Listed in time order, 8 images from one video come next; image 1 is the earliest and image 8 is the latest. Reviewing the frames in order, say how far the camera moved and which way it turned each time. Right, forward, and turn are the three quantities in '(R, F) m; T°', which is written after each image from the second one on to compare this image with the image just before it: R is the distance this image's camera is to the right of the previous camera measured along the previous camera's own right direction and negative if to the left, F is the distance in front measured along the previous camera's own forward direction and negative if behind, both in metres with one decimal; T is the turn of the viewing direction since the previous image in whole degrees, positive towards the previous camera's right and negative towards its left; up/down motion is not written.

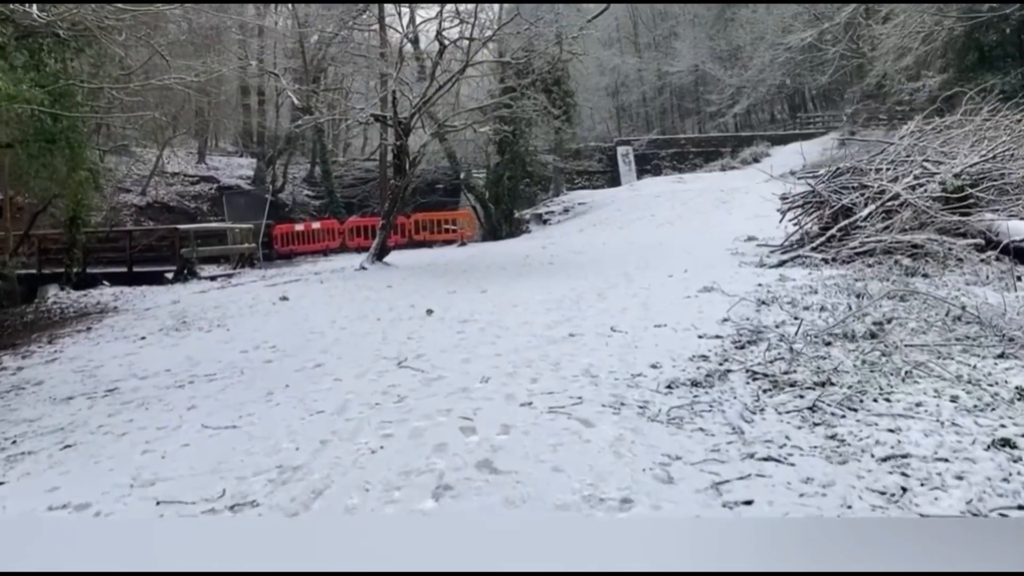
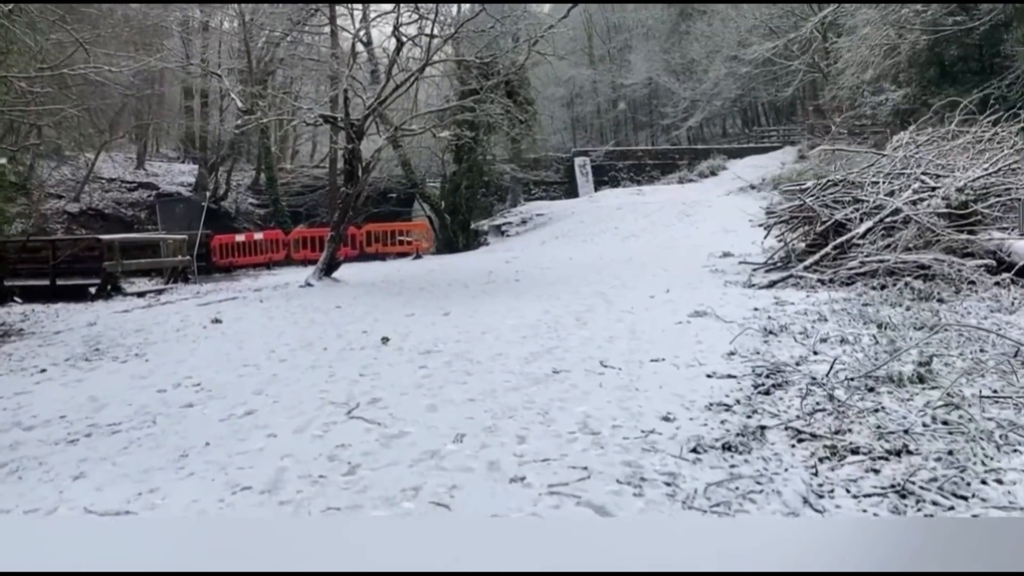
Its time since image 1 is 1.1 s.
(-0.1, +0.4) m; +3°
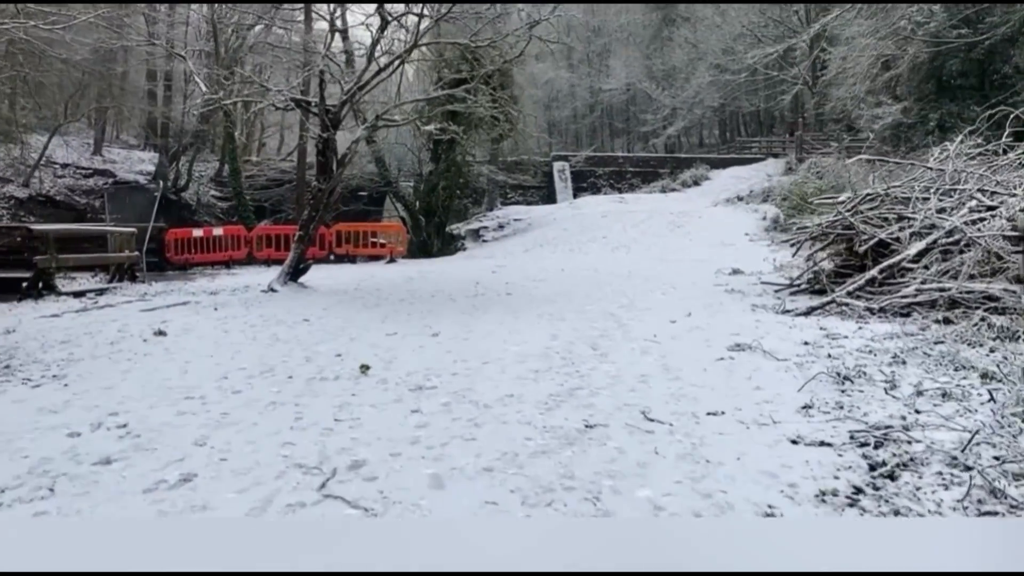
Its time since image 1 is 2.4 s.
(-0.1, +0.5) m; +2°
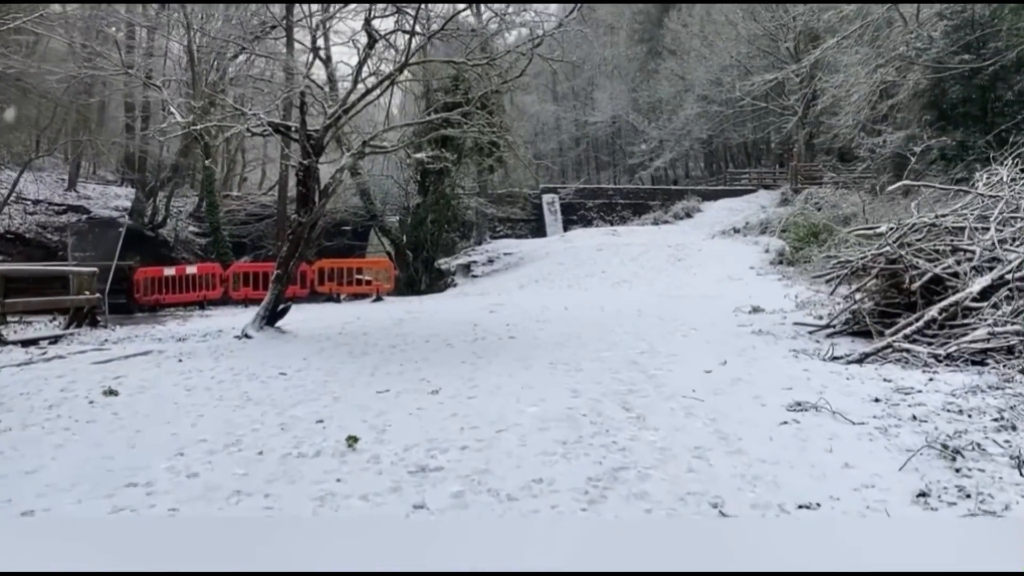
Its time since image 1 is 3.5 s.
(-0.1, +0.4) m; +1°
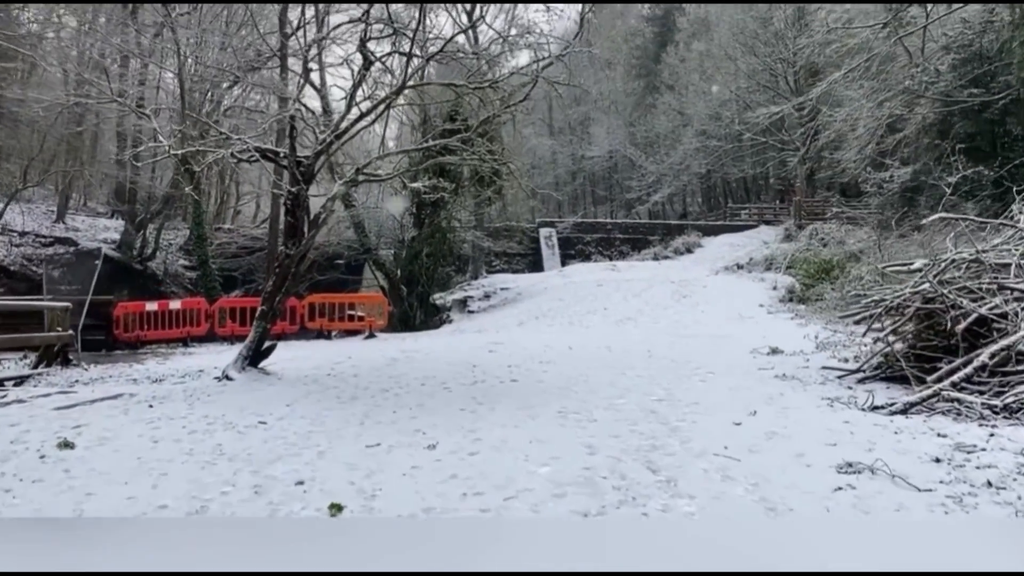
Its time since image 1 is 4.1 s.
(0.0, +0.2) m; 0°
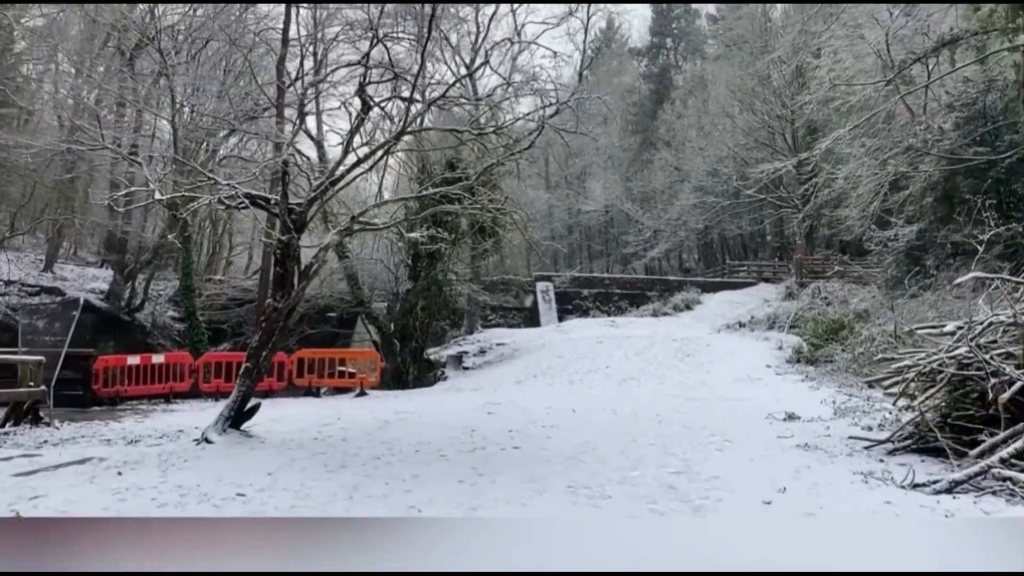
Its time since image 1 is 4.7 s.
(0.0, +0.2) m; 0°
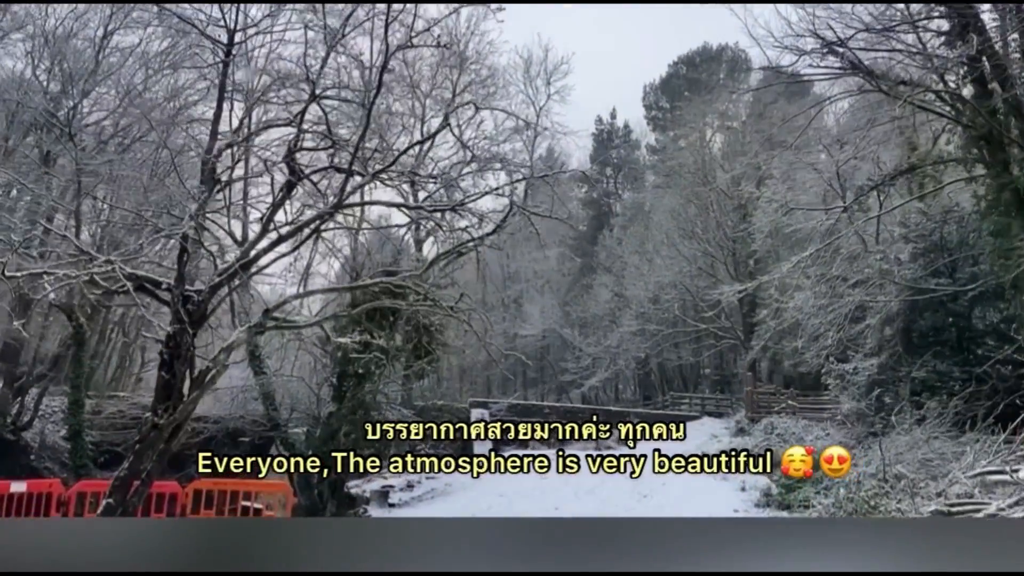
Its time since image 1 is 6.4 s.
(-0.1, +0.6) m; +4°
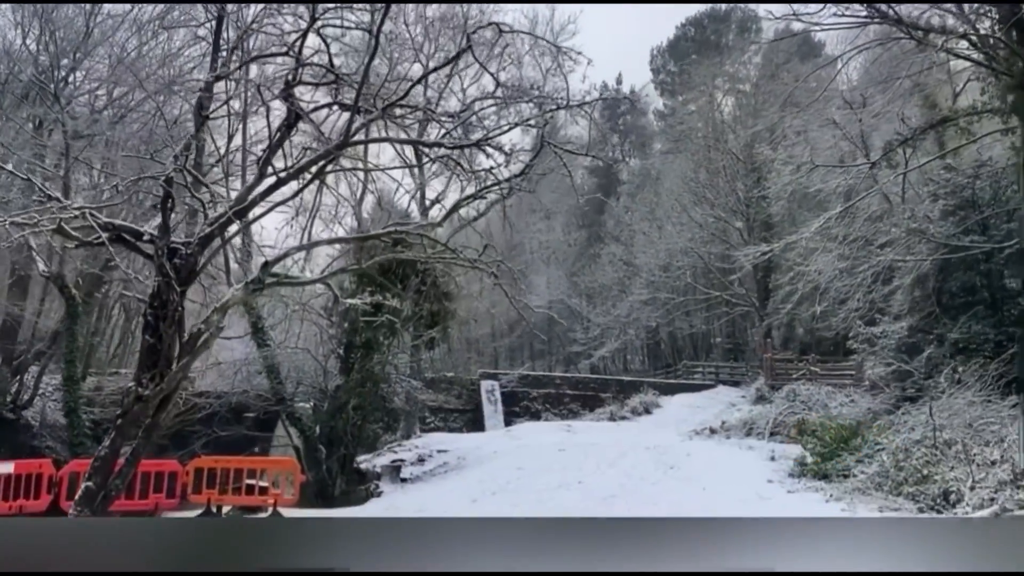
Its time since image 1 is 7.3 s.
(-0.1, +0.3) m; 0°
